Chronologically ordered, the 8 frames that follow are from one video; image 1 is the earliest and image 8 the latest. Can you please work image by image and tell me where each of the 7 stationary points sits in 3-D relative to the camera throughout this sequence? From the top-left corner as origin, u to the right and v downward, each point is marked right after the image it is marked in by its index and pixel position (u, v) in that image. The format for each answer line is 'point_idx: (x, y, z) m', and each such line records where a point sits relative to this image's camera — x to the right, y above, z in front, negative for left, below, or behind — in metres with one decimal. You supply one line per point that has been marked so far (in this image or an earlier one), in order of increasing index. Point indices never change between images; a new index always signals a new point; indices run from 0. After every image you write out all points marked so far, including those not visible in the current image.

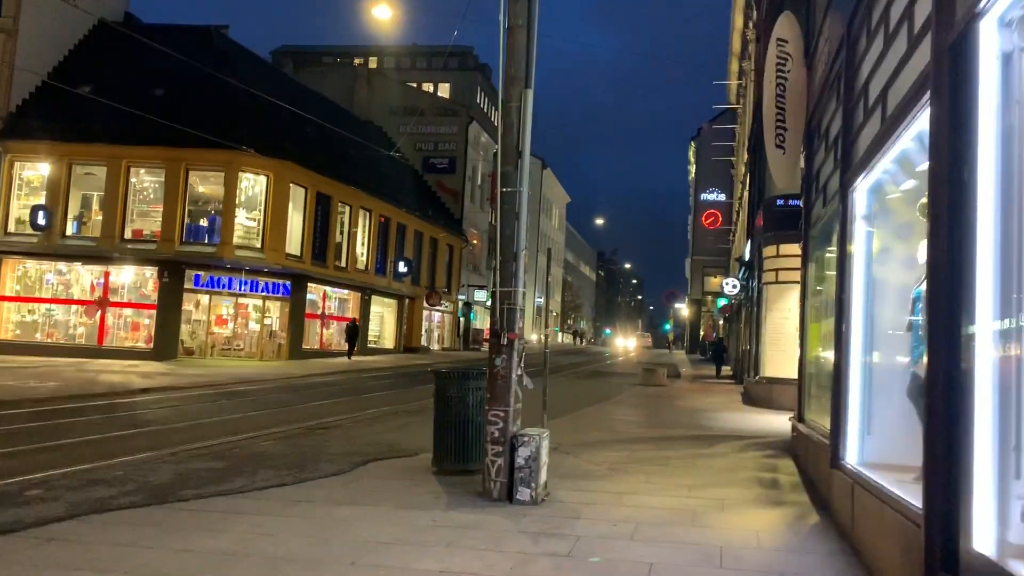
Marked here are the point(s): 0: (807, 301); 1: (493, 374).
0: (+3.7, -0.2, +10.8) m
1: (-0.2, -0.8, +8.0) m
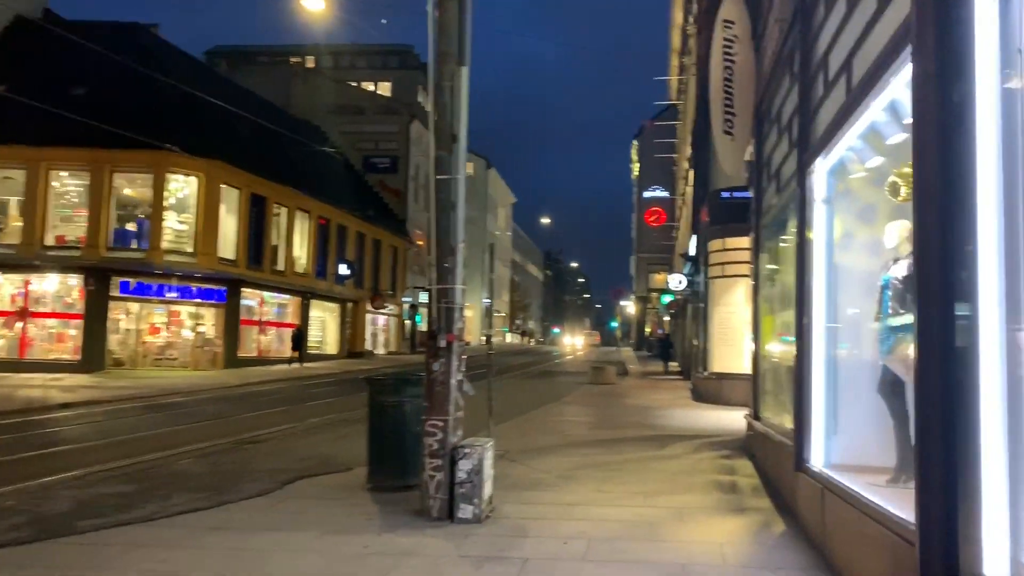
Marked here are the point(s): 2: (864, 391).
0: (+3.0, -0.1, +10.4) m
1: (-0.7, -0.8, +7.3) m
2: (+2.7, -0.8, +6.6) m
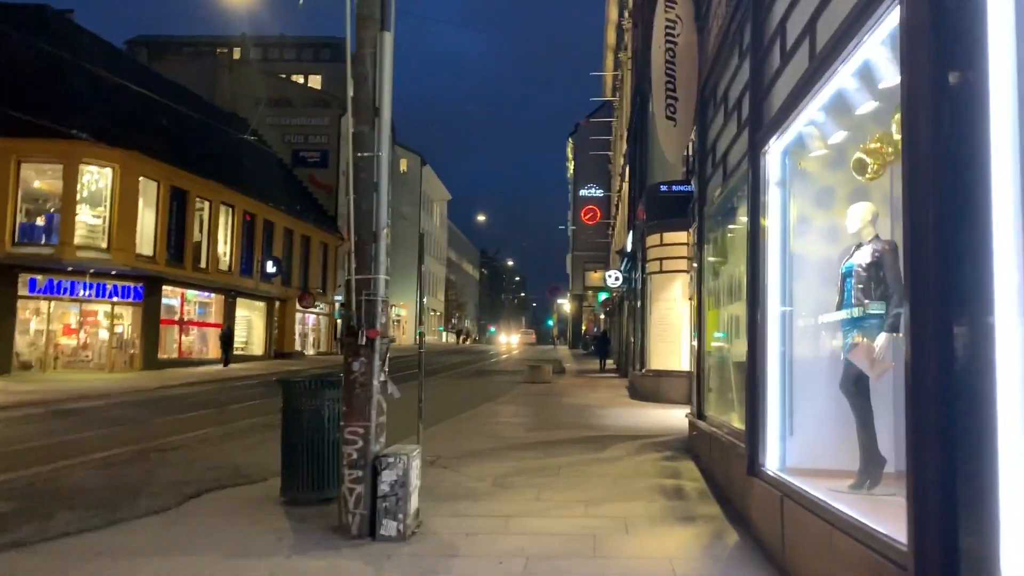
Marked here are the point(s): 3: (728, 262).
0: (+2.2, 0.0, +9.9) m
1: (-1.2, -0.7, +6.5) m
2: (+2.2, -0.7, +6.1) m
3: (+2.2, +0.3, +8.4) m
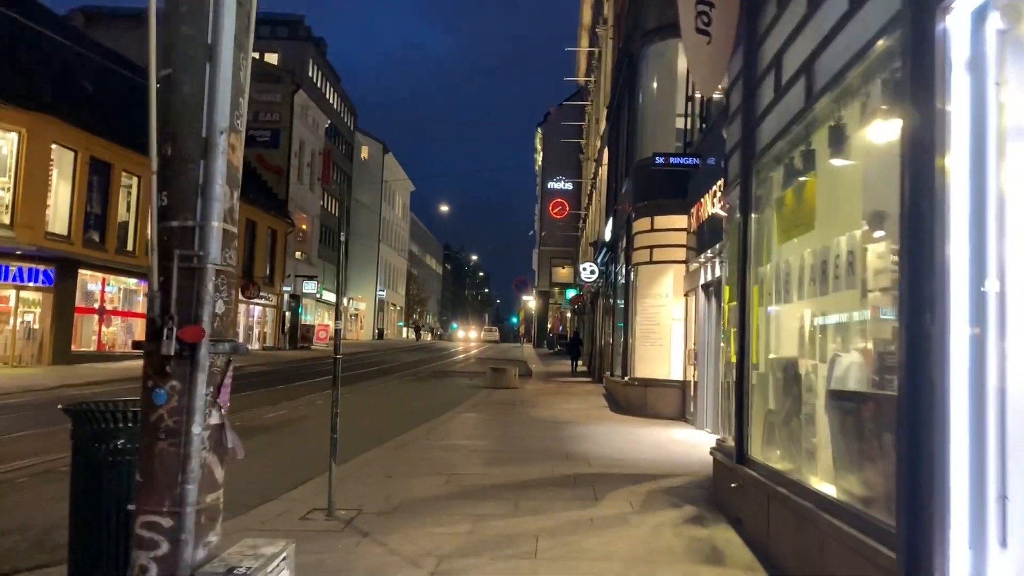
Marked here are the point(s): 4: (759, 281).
0: (+1.9, +0.1, +6.8) m
1: (-1.4, -0.5, +3.4) m
2: (+2.1, -0.6, +3.1) m
3: (+1.9, +0.4, +5.4) m
4: (+2.0, 0.0, +6.7) m
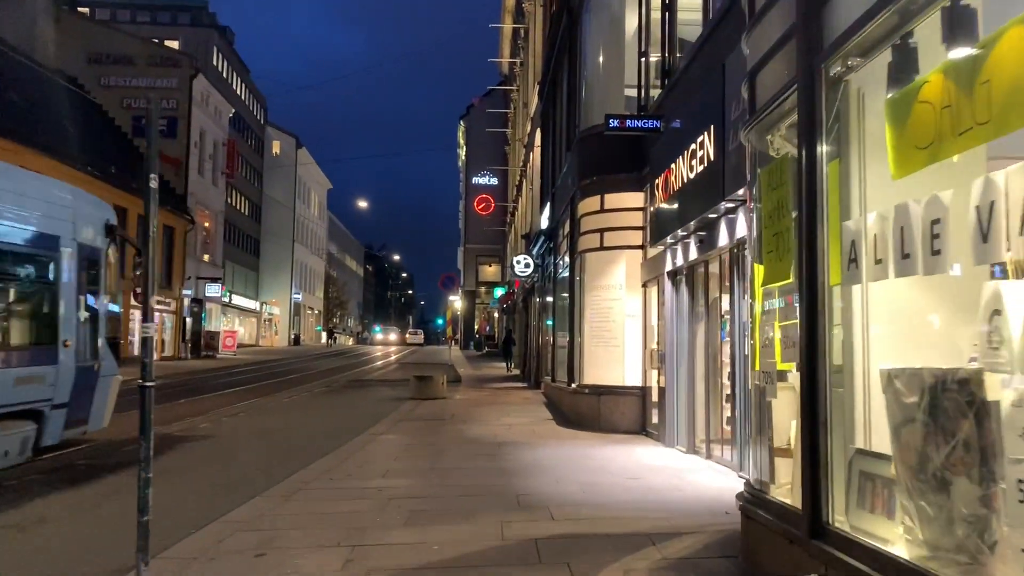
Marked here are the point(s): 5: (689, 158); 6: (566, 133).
0: (+1.6, +0.3, +4.3) m
1: (-1.4, -0.4, +0.6) m
2: (+2.1, -0.4, +0.6) m
3: (+1.7, +0.5, +2.9) m
4: (+1.6, +0.2, +4.2) m
5: (+2.0, +1.5, +9.7) m
6: (+1.1, +3.0, +16.7) m
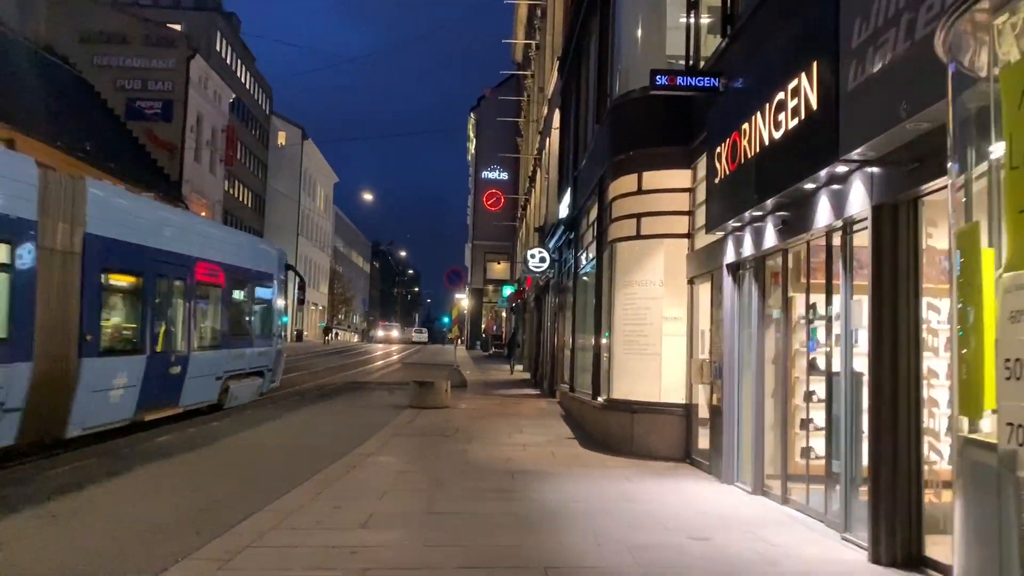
0: (+1.7, +0.3, +2.1) m
1: (-1.3, -0.3, -1.7) m
2: (+2.2, -0.4, -1.7) m
3: (+1.8, +0.6, +0.6) m
4: (+1.8, +0.3, +2.0) m
5: (+2.3, +1.5, +7.5) m
6: (+1.4, +3.1, +14.5) m
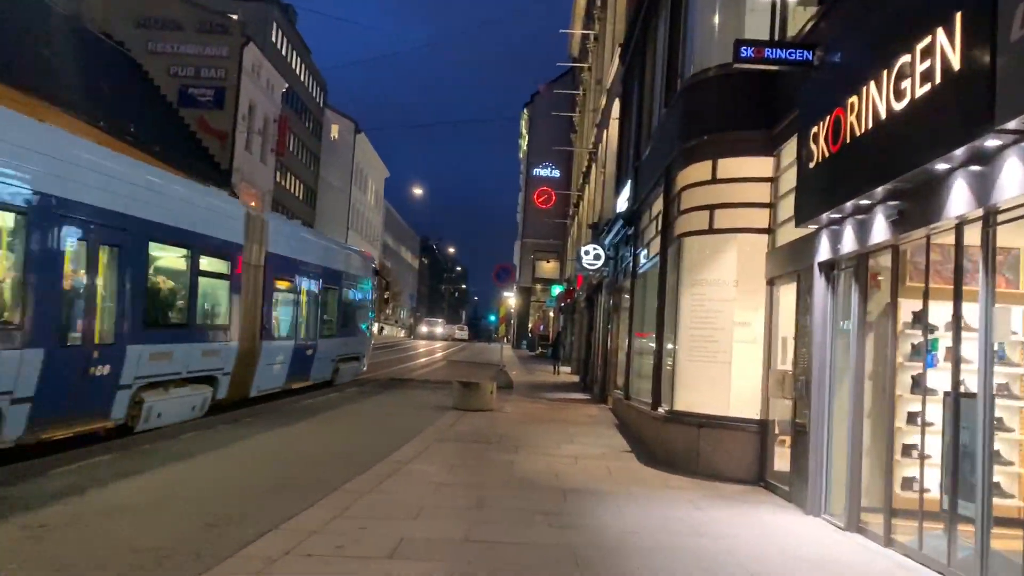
0: (+1.9, +0.3, +0.9) m
1: (-1.4, -0.2, -2.7) m
2: (+2.1, -0.4, -2.9) m
3: (+1.9, +0.6, -0.5) m
4: (+2.0, +0.3, +0.8) m
5: (+2.8, +1.5, +6.3) m
6: (+2.3, +3.1, +13.3) m
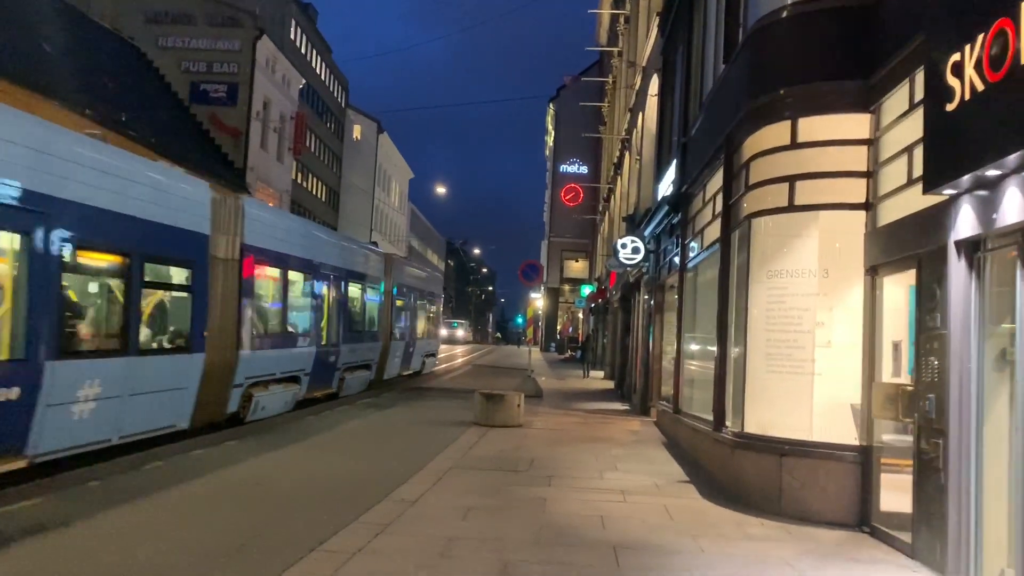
0: (+1.9, +0.4, -1.2) m
1: (-1.5, -0.2, -4.6) m
2: (+2.0, -0.3, -4.9) m
3: (+1.9, +0.7, -2.6) m
4: (+1.9, +0.3, -1.3) m
5: (+2.9, +1.6, +4.2) m
6: (+2.7, +3.2, +11.2) m
